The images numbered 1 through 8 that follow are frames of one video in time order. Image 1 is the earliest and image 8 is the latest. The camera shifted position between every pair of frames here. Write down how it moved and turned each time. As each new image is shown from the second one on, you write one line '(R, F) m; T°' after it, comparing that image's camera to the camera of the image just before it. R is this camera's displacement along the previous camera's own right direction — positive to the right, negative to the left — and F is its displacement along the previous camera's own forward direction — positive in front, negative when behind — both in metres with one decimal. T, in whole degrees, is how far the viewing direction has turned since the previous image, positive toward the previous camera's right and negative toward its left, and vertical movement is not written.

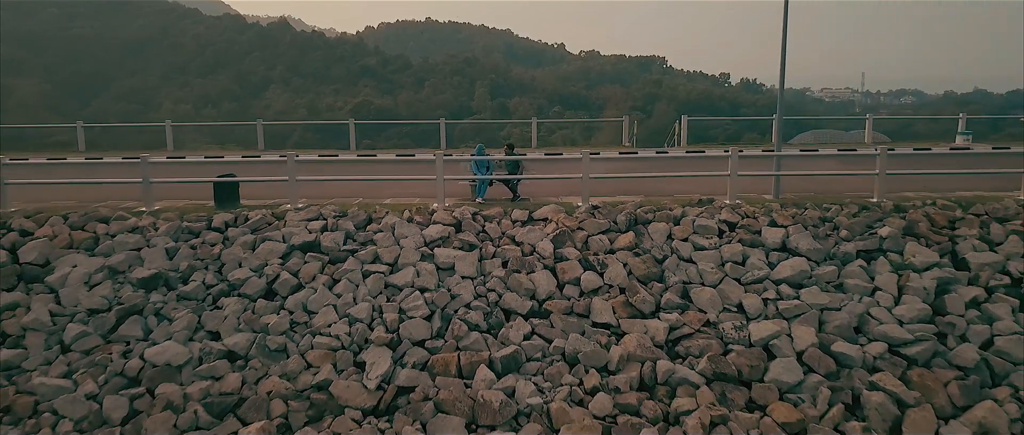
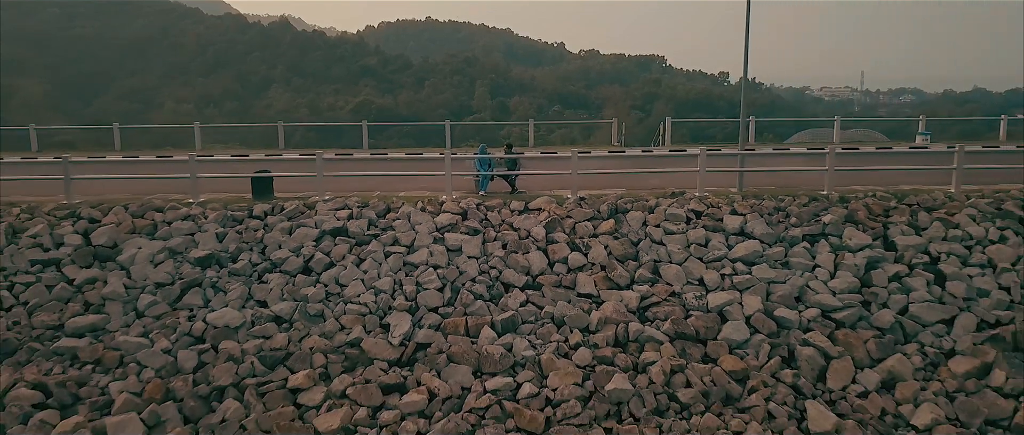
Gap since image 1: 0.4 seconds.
(0.0, -0.8) m; 0°
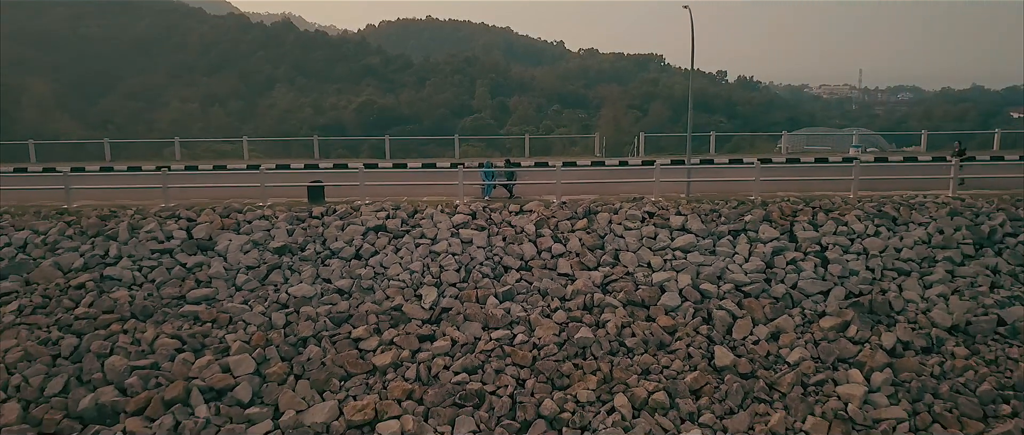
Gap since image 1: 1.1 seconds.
(0.0, -1.7) m; 0°
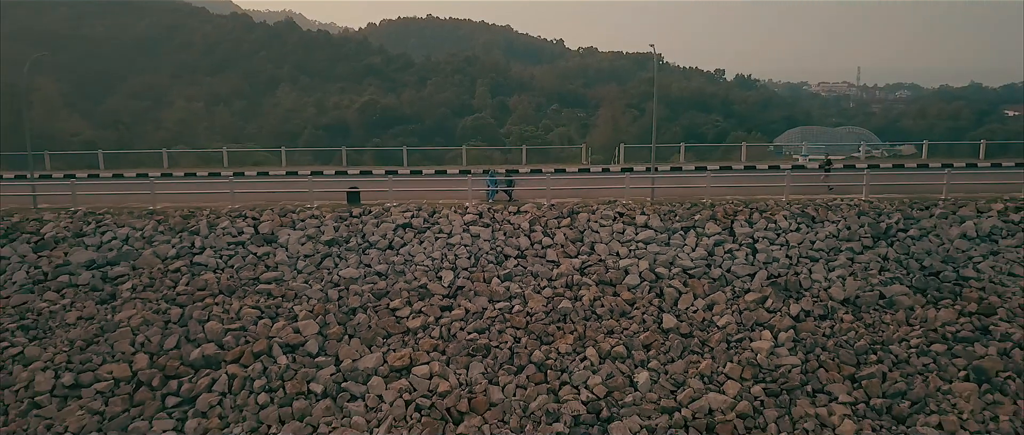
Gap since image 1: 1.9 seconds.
(0.0, -1.9) m; 0°
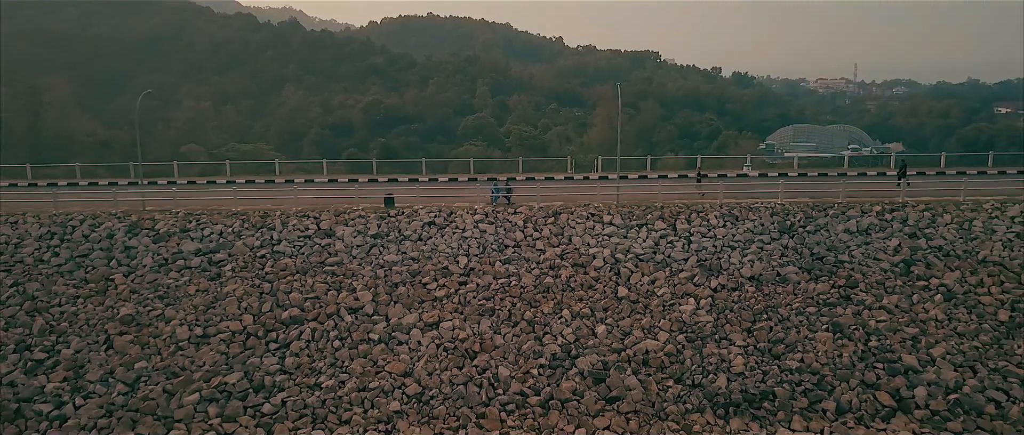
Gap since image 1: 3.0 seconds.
(0.0, -3.0) m; 0°
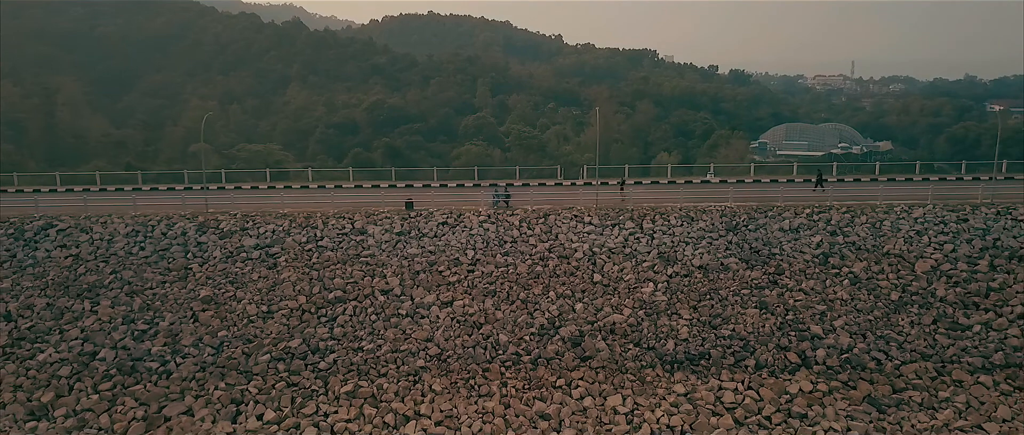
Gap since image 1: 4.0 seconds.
(0.0, -2.7) m; 0°
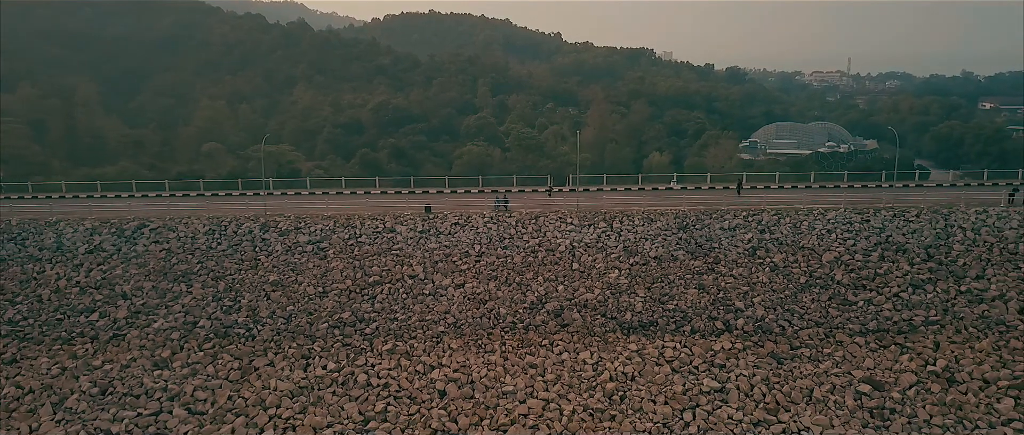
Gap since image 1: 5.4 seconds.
(0.0, -3.9) m; 0°
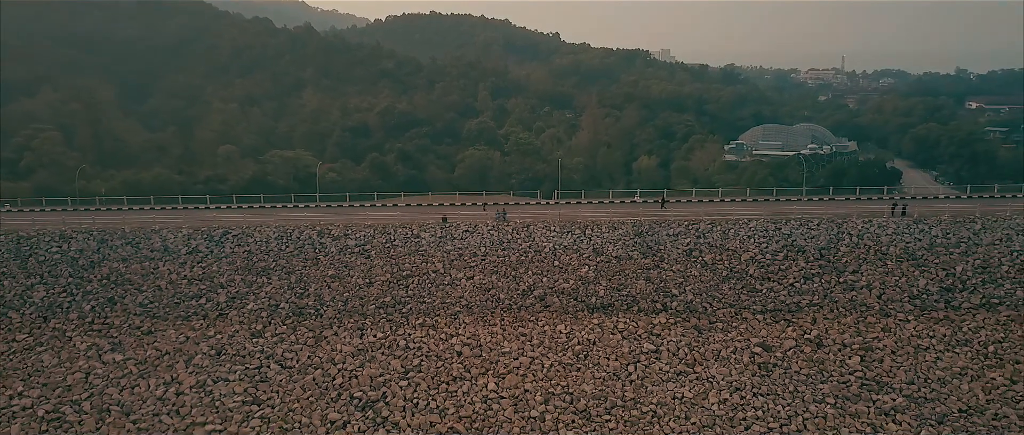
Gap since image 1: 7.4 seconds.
(+0.1, -5.8) m; 0°
